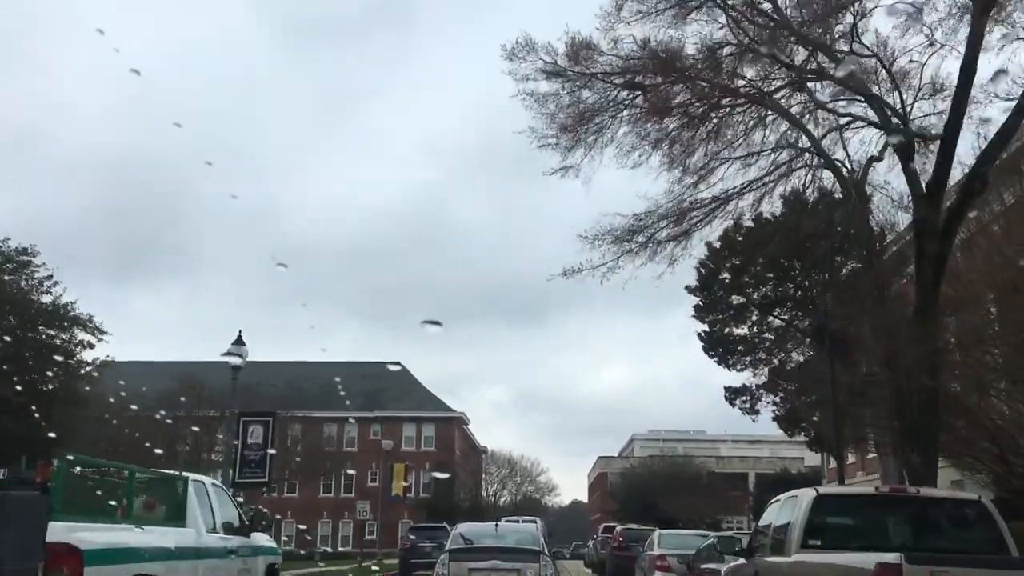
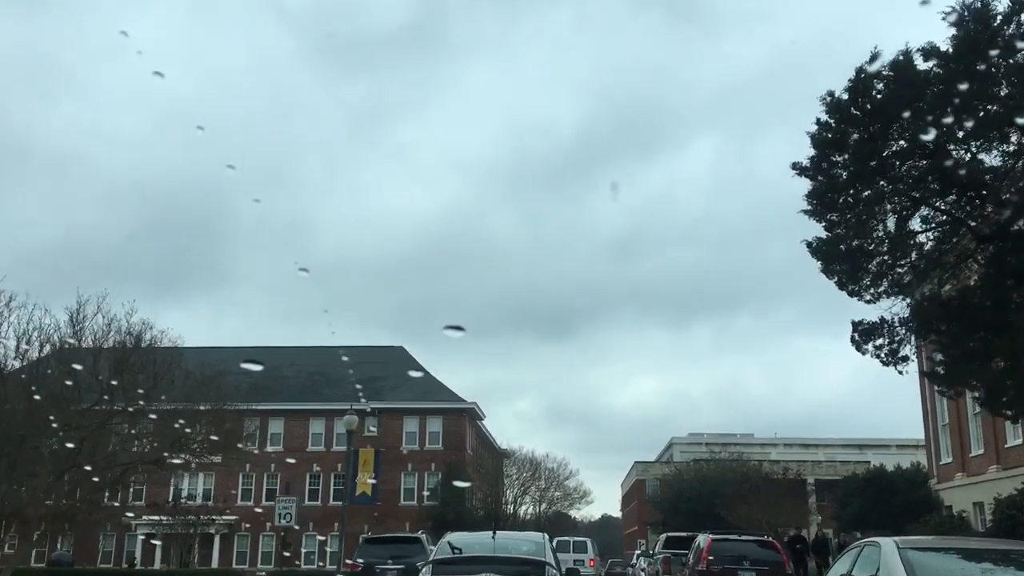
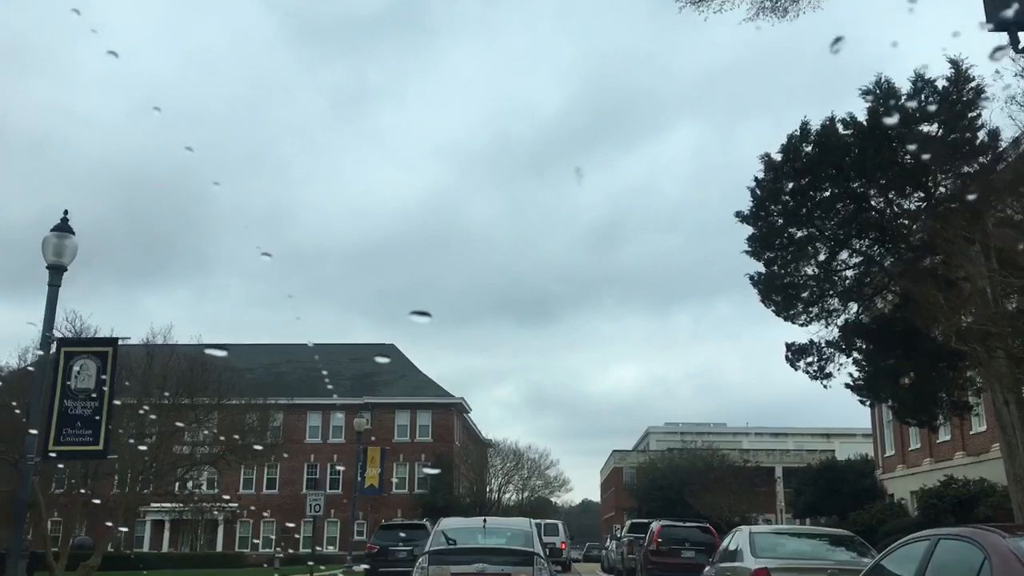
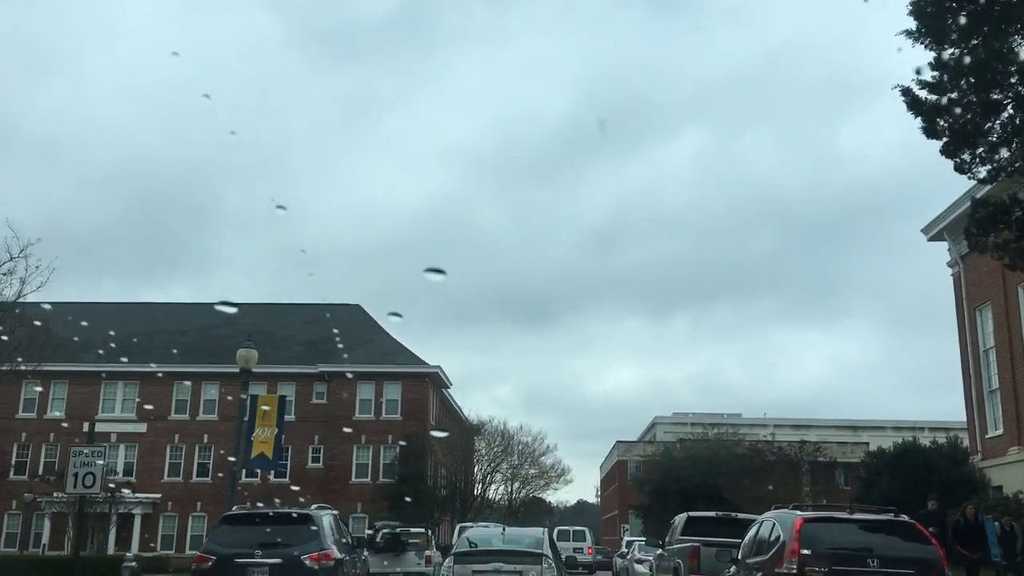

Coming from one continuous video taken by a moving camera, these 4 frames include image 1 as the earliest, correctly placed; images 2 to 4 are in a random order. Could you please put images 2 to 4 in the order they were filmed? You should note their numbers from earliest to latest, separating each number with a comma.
3, 2, 4
